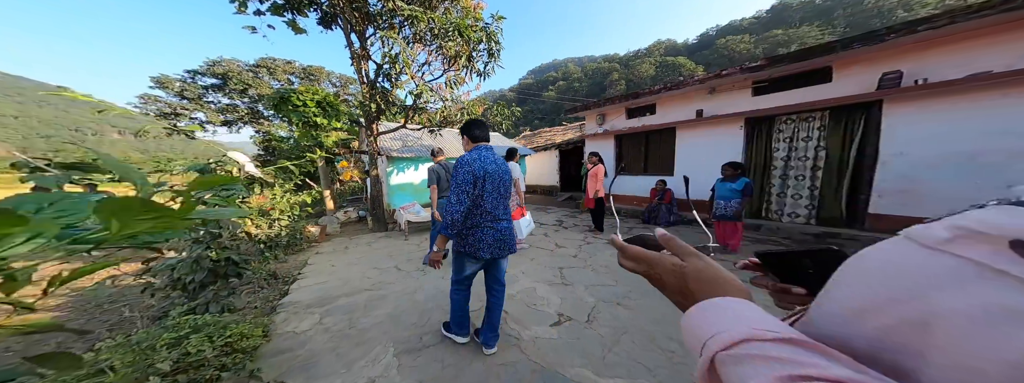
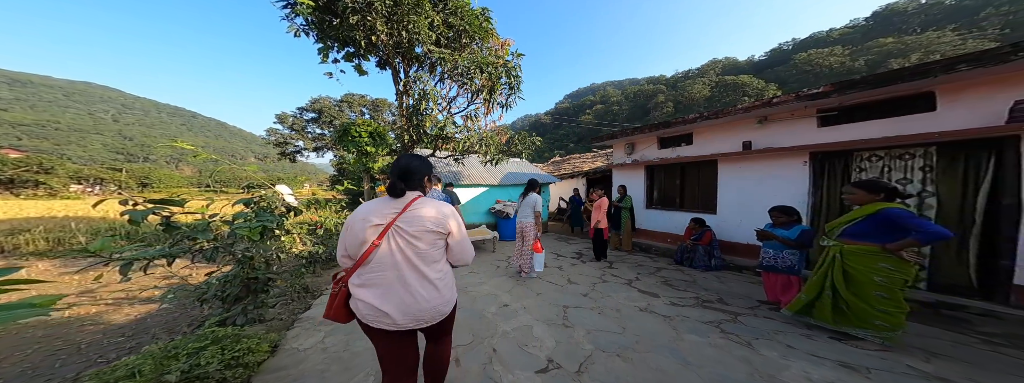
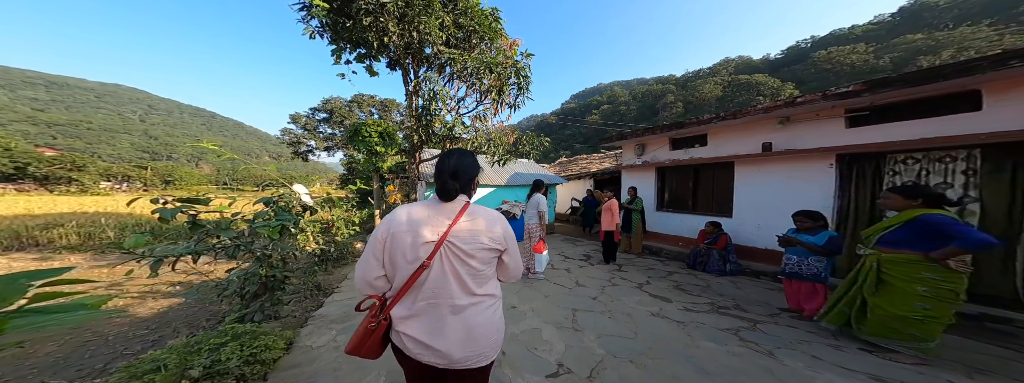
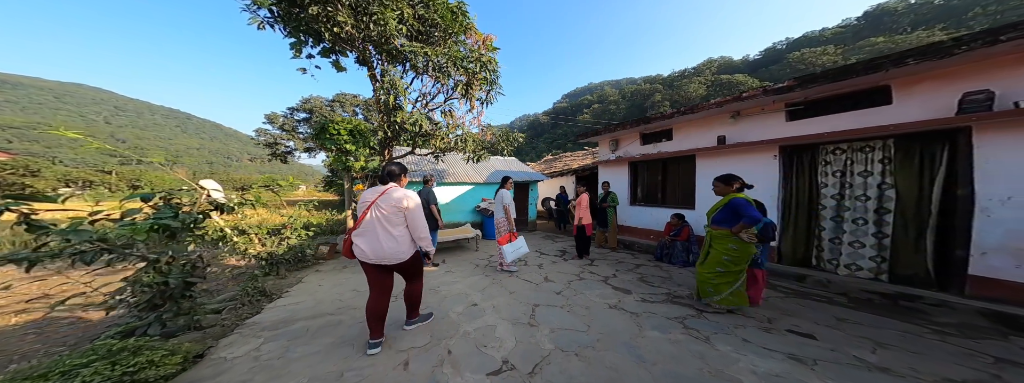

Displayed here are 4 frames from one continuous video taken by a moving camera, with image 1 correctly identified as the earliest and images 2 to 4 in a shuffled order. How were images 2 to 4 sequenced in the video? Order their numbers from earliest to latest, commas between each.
3, 2, 4
